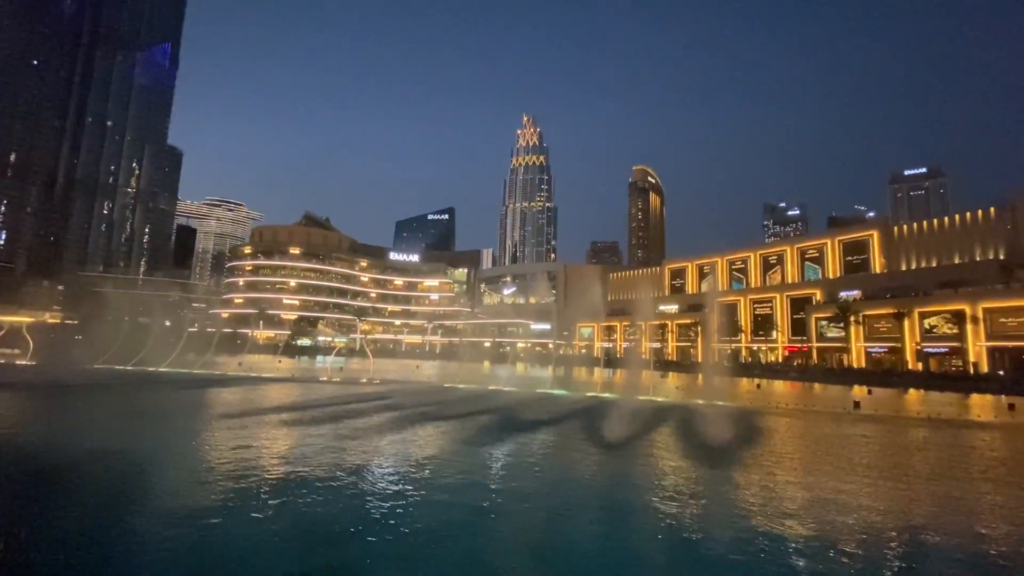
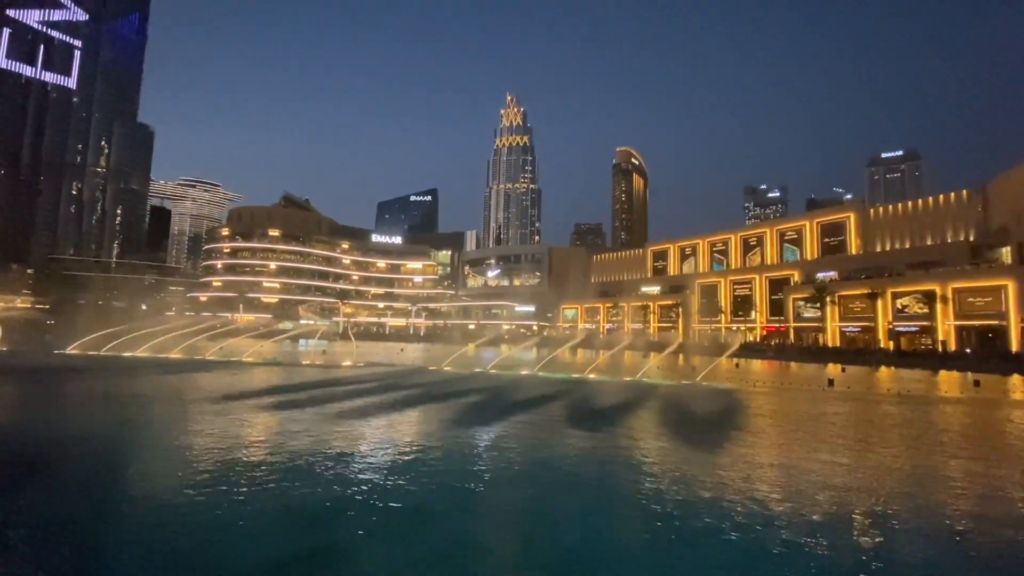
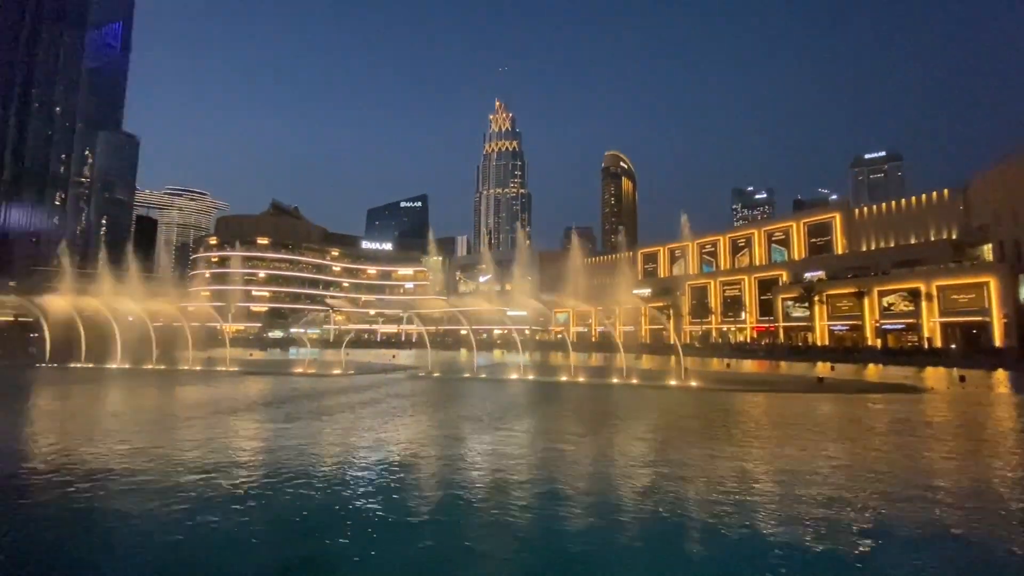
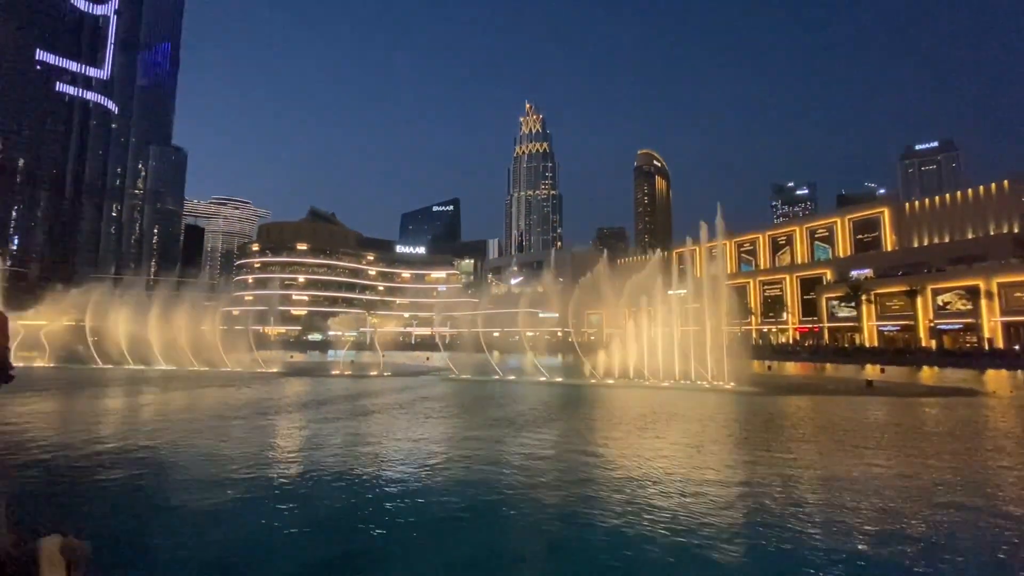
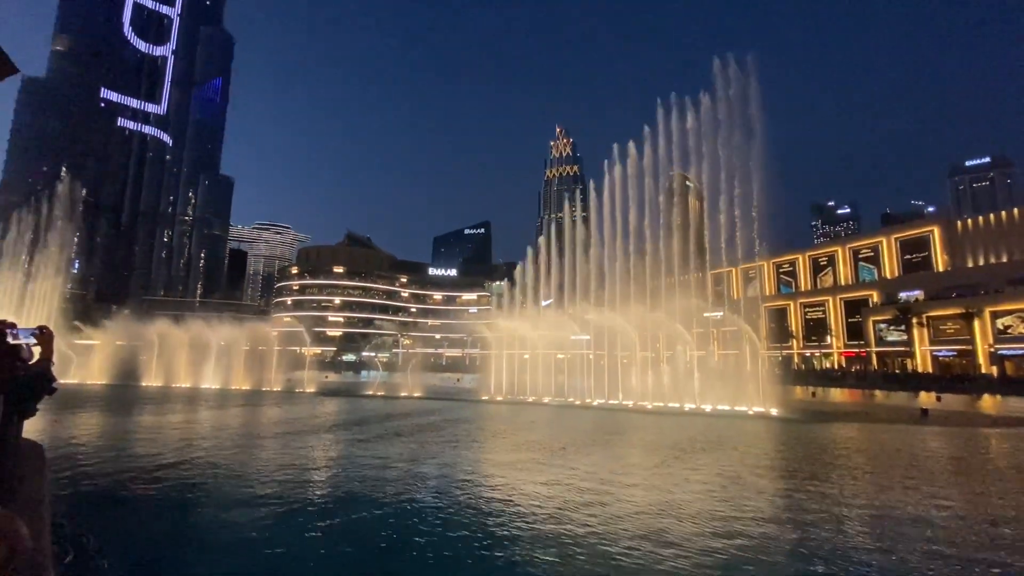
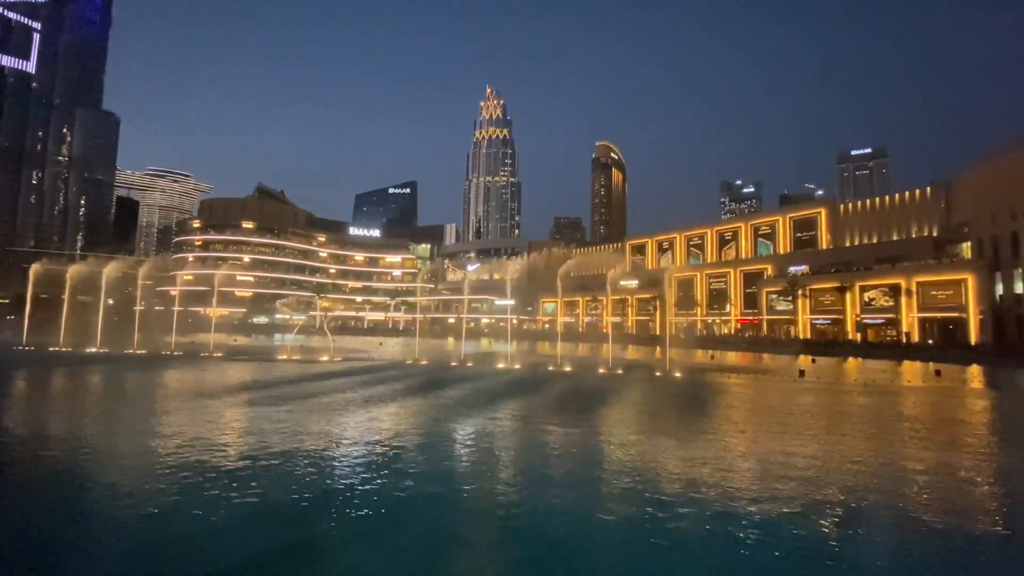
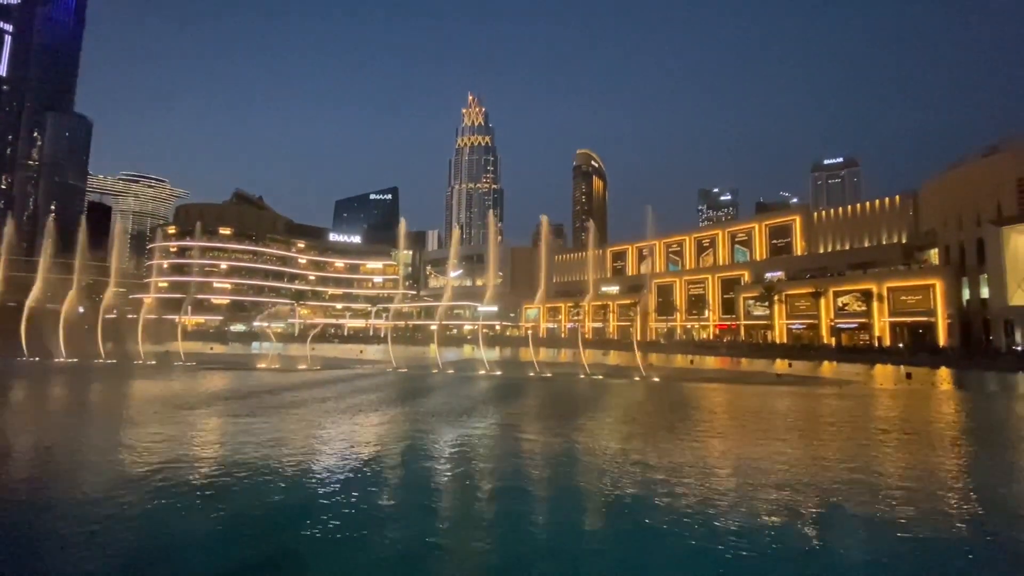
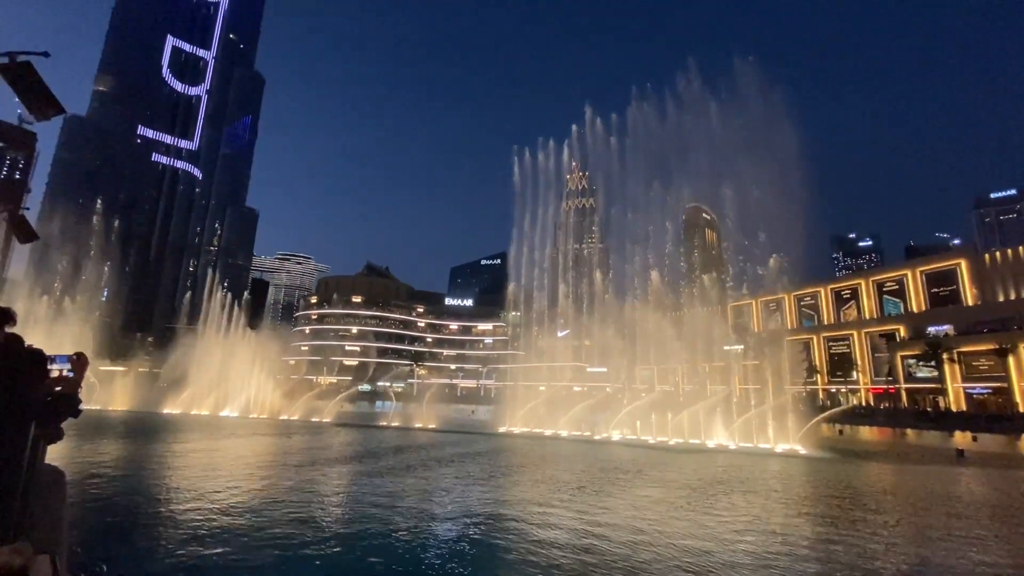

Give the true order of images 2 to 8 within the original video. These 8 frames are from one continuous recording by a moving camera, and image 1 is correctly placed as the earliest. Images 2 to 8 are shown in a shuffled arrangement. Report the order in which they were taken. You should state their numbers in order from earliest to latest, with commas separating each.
2, 6, 7, 3, 4, 5, 8
